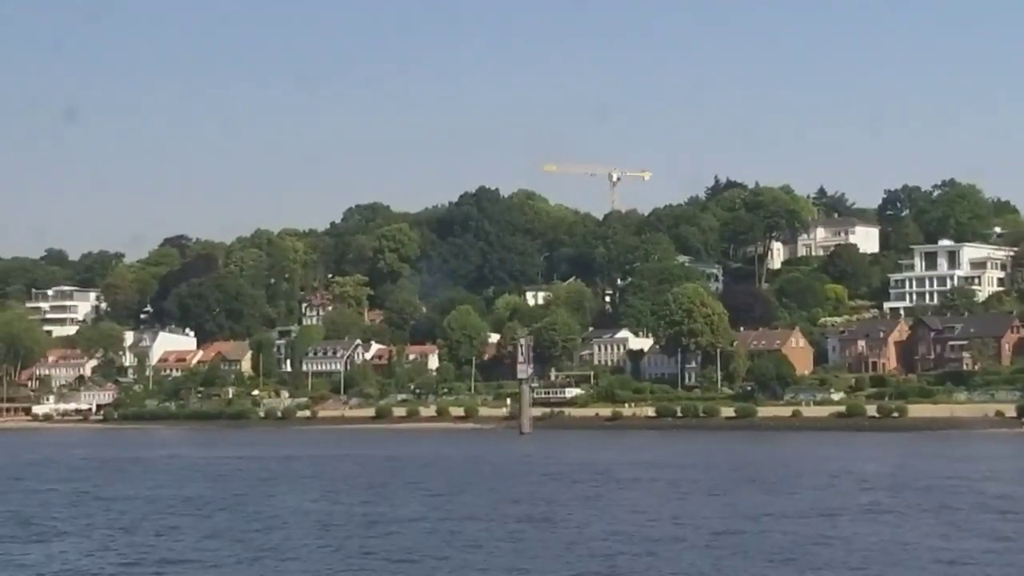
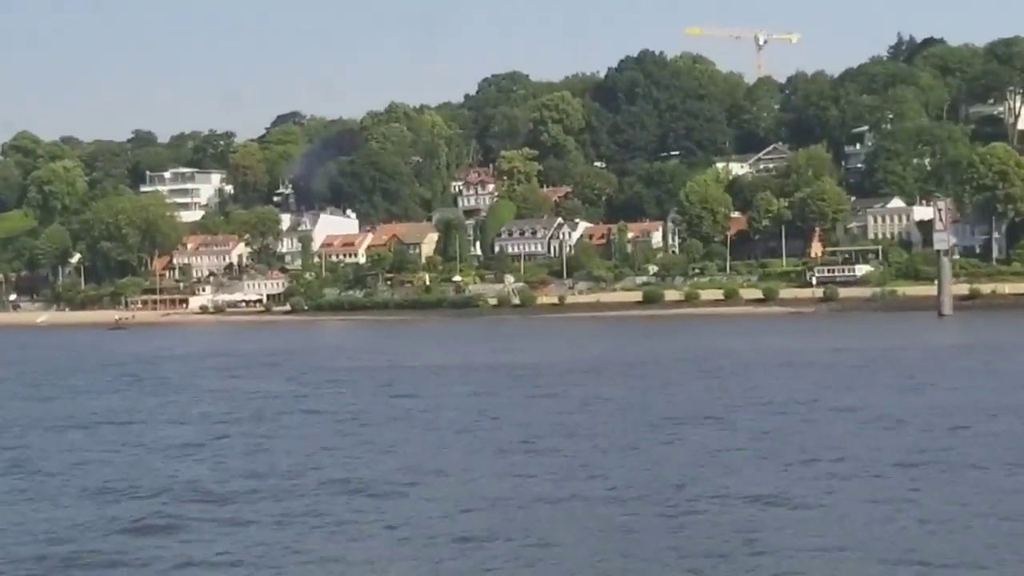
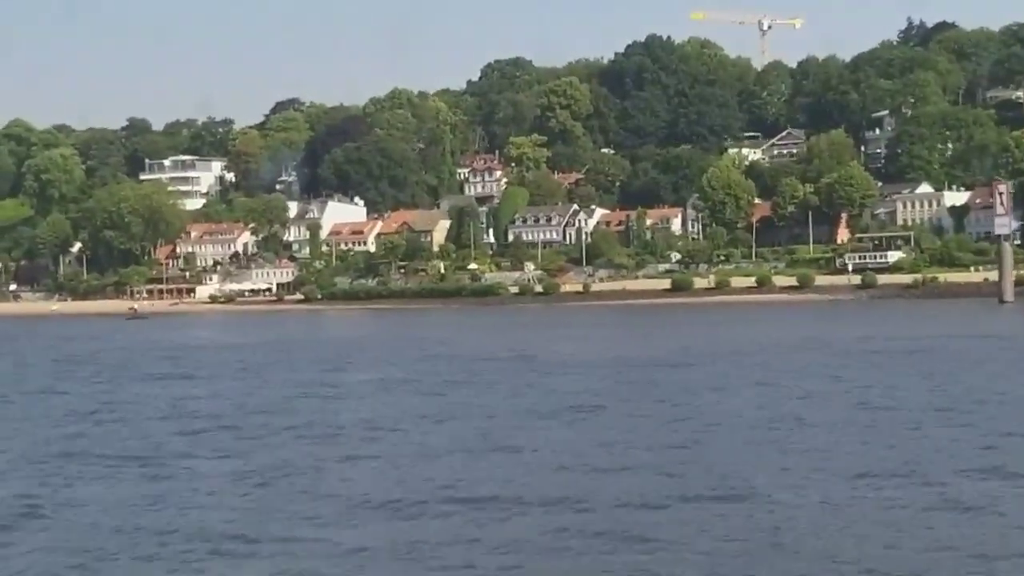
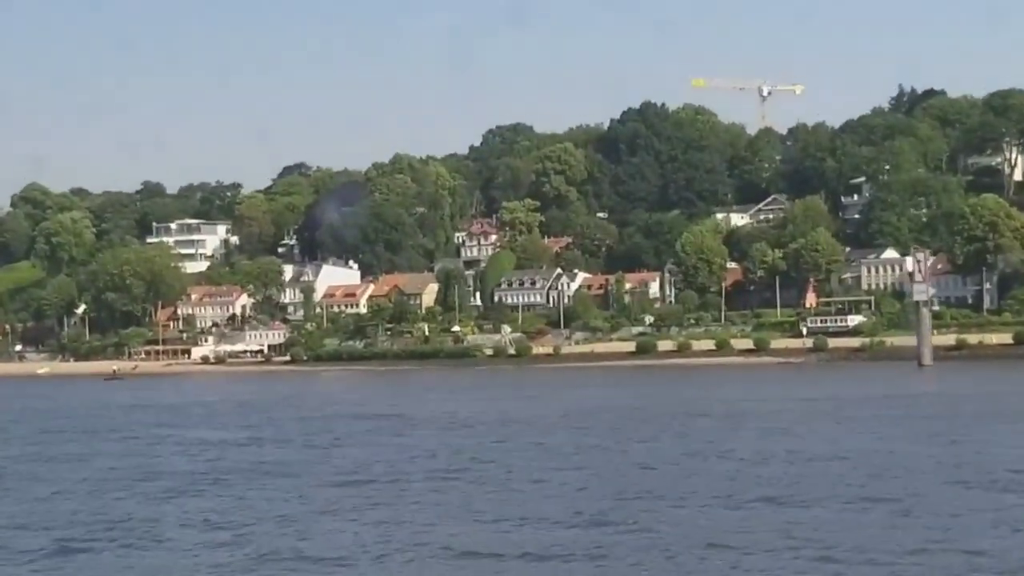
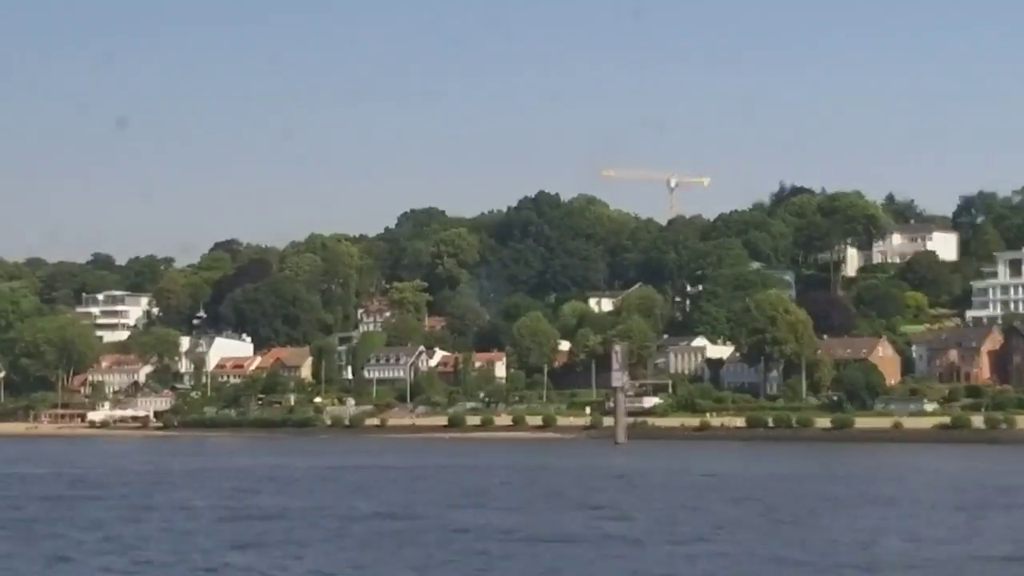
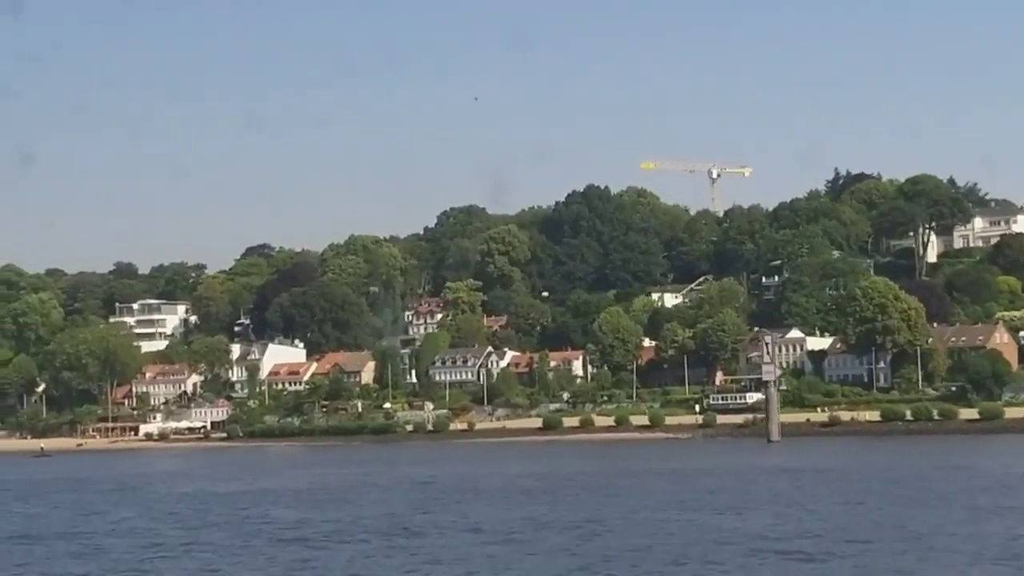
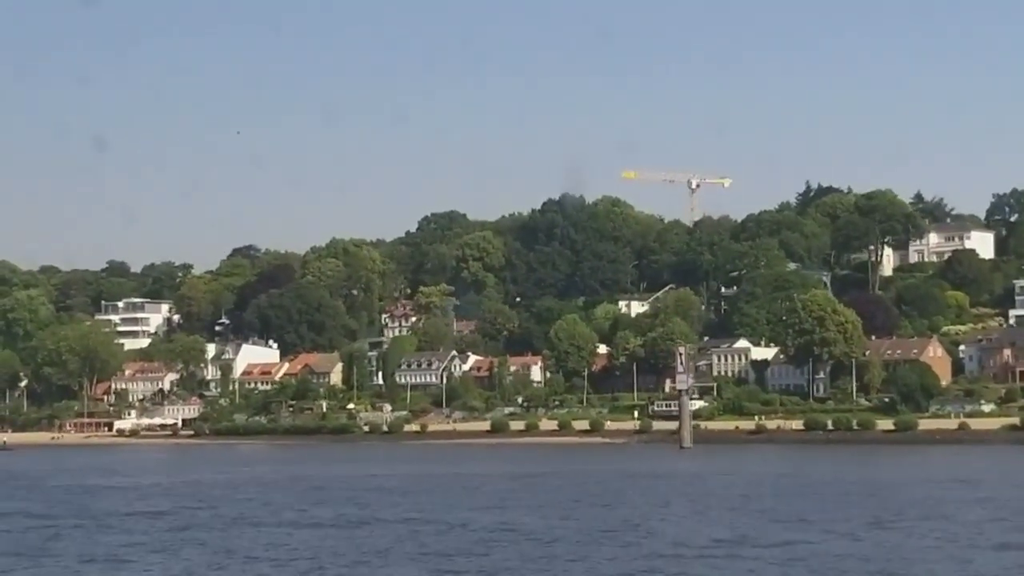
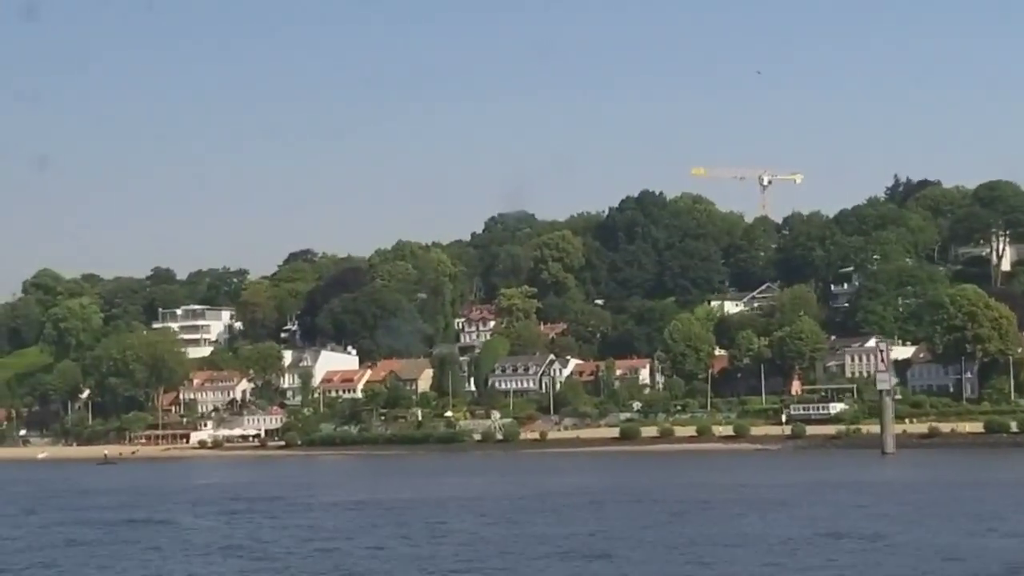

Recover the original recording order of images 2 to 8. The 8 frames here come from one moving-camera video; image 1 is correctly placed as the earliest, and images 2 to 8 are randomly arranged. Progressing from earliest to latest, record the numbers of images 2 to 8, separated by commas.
5, 7, 6, 8, 4, 2, 3
